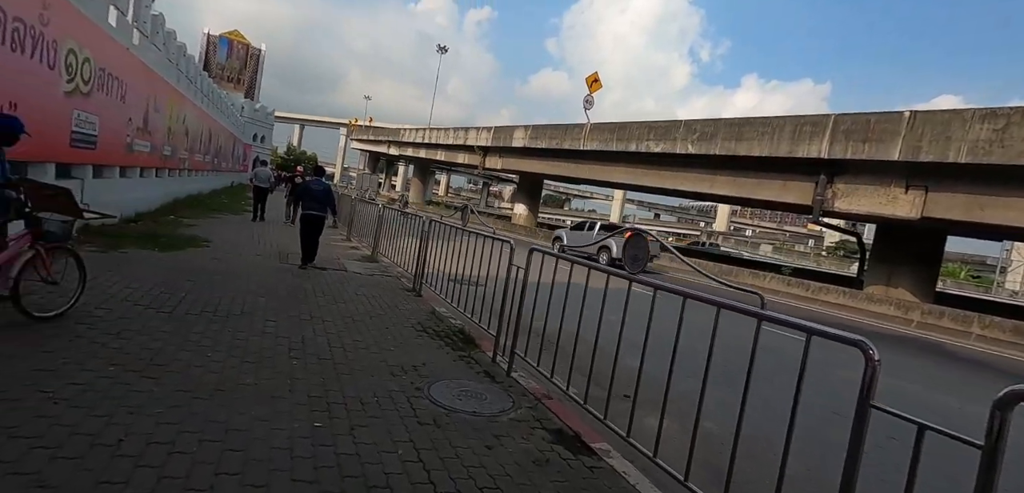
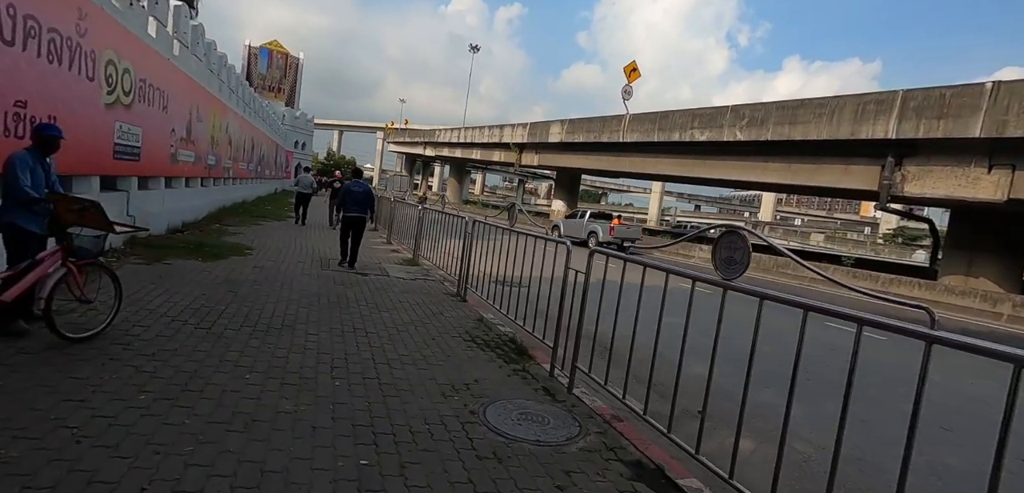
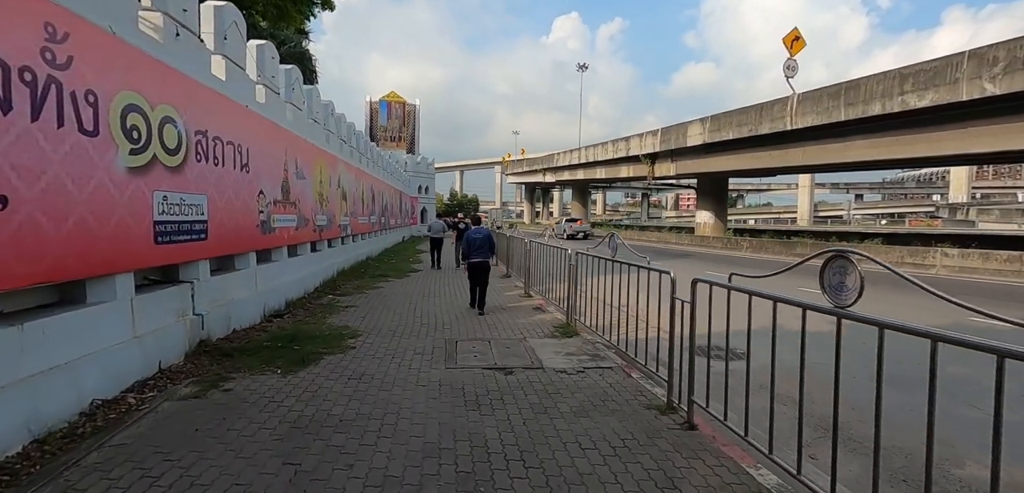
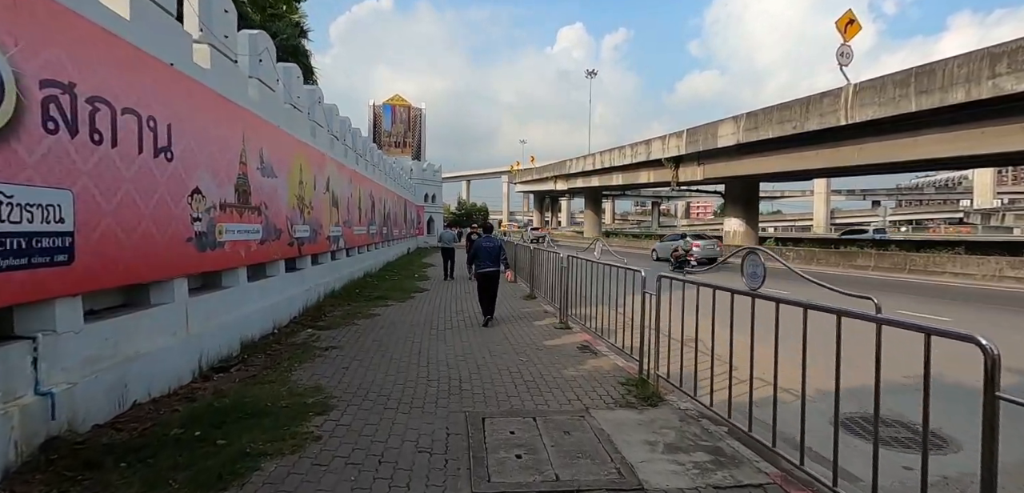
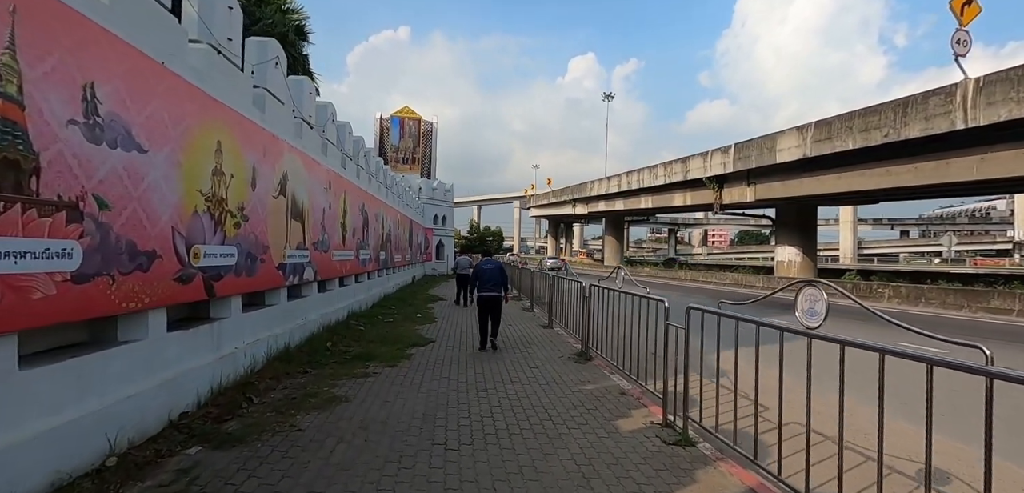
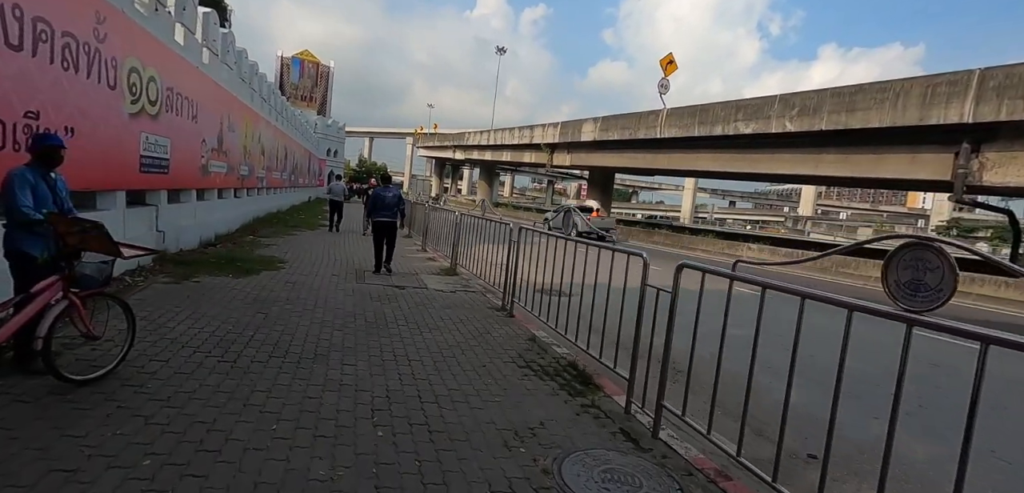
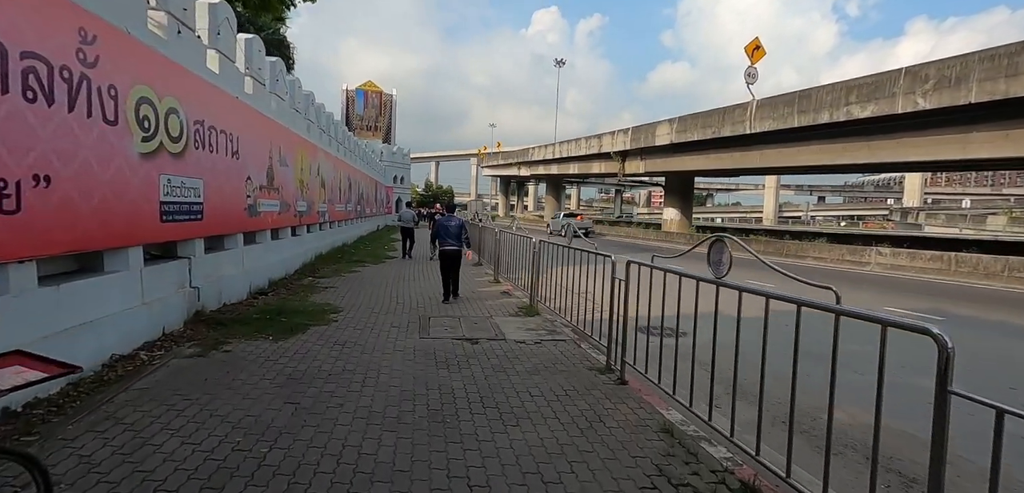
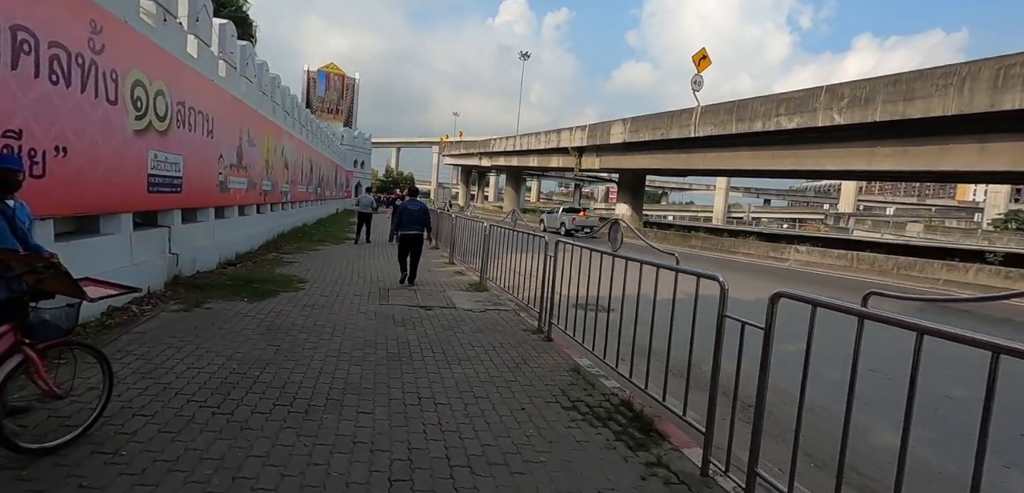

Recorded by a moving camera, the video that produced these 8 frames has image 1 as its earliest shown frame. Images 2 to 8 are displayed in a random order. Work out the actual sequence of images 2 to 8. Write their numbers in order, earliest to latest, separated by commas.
2, 6, 8, 7, 3, 4, 5
